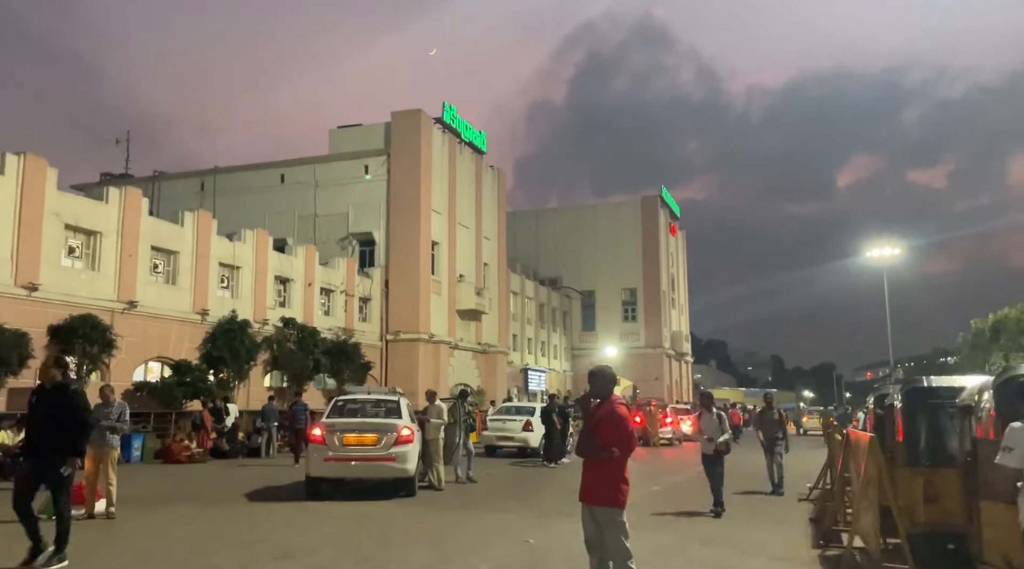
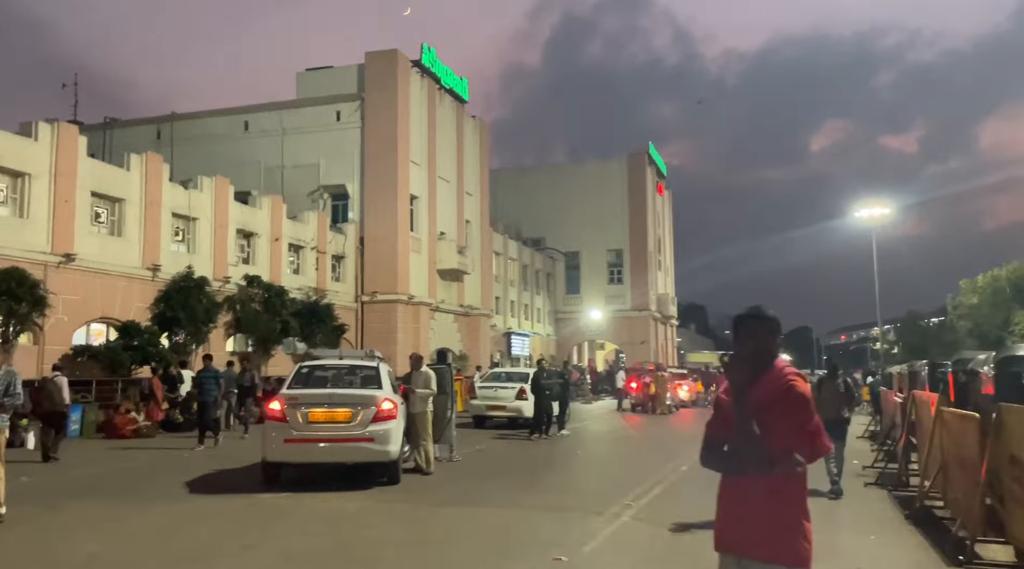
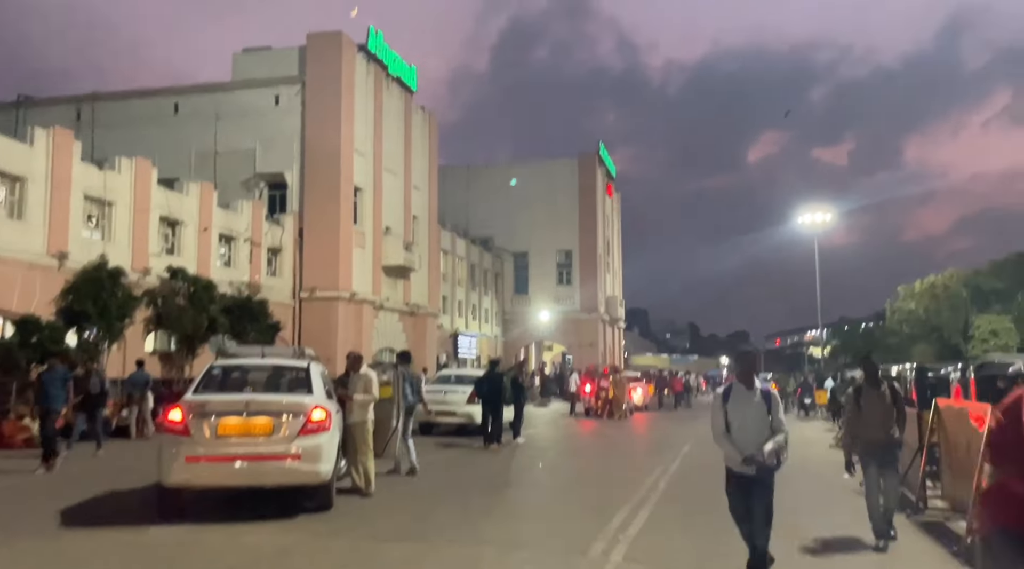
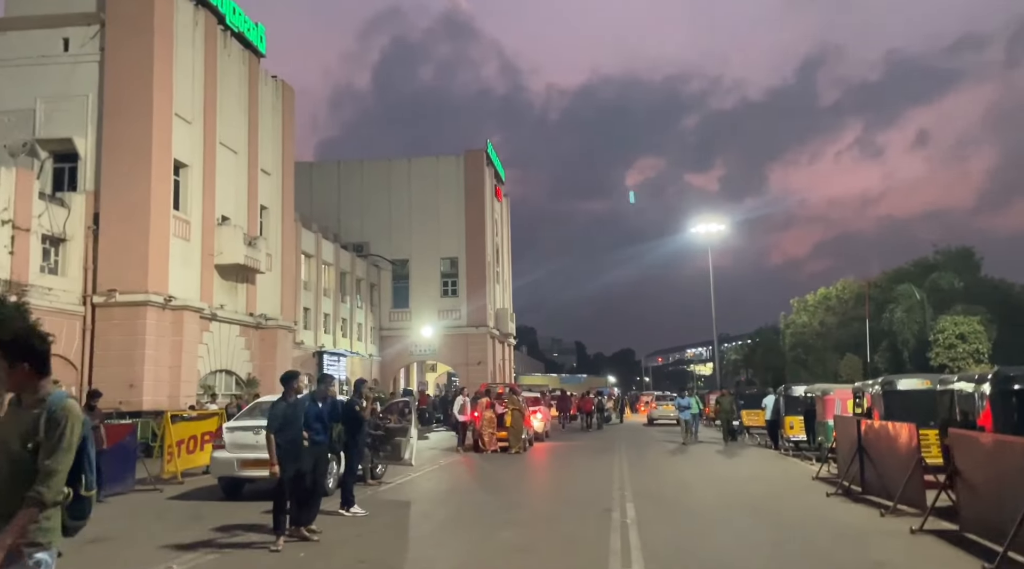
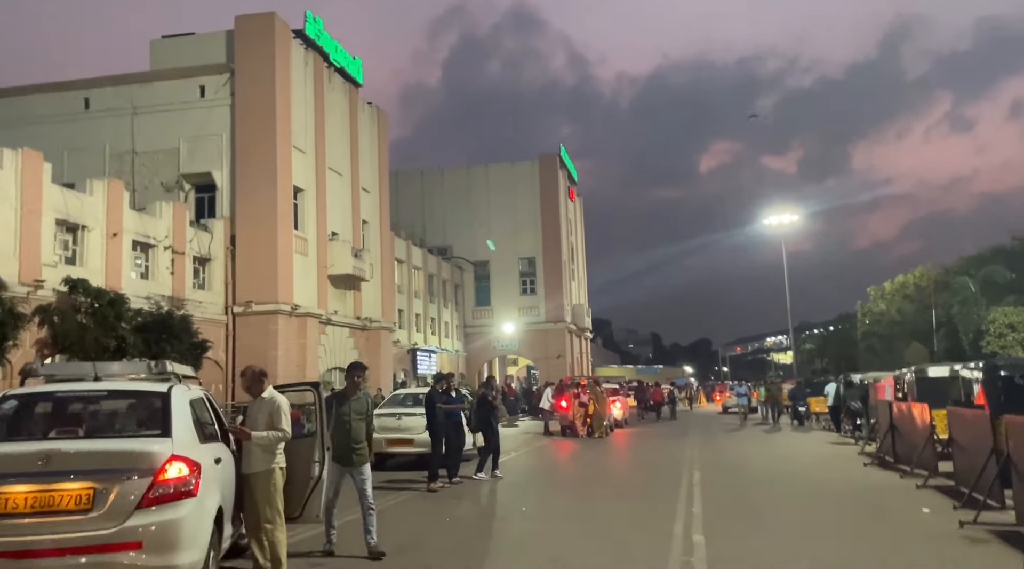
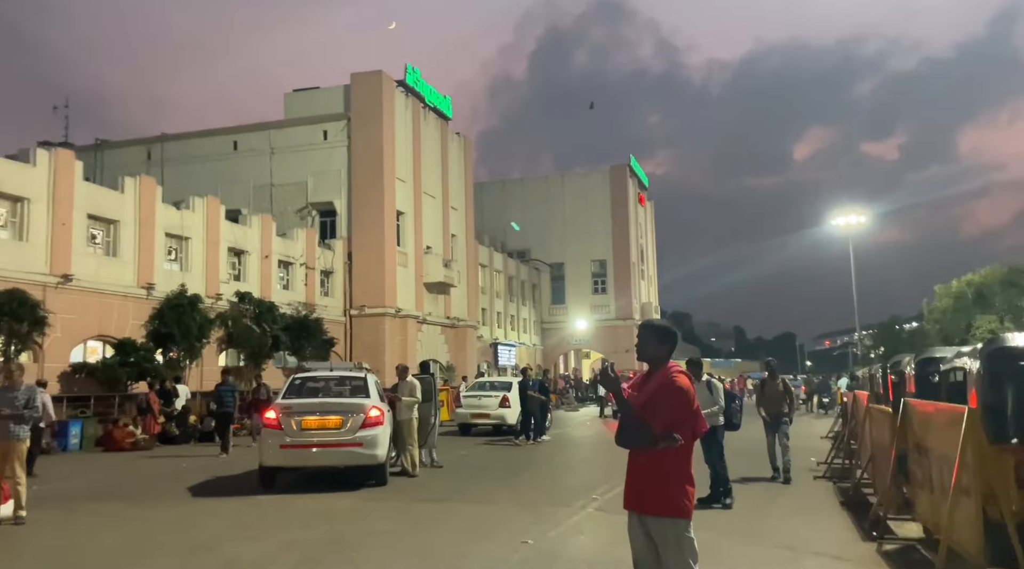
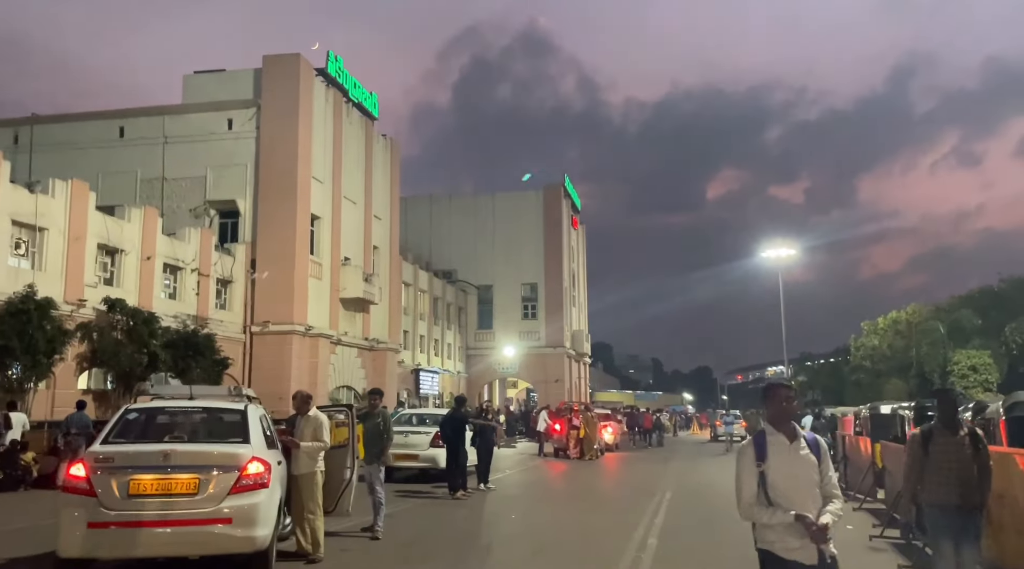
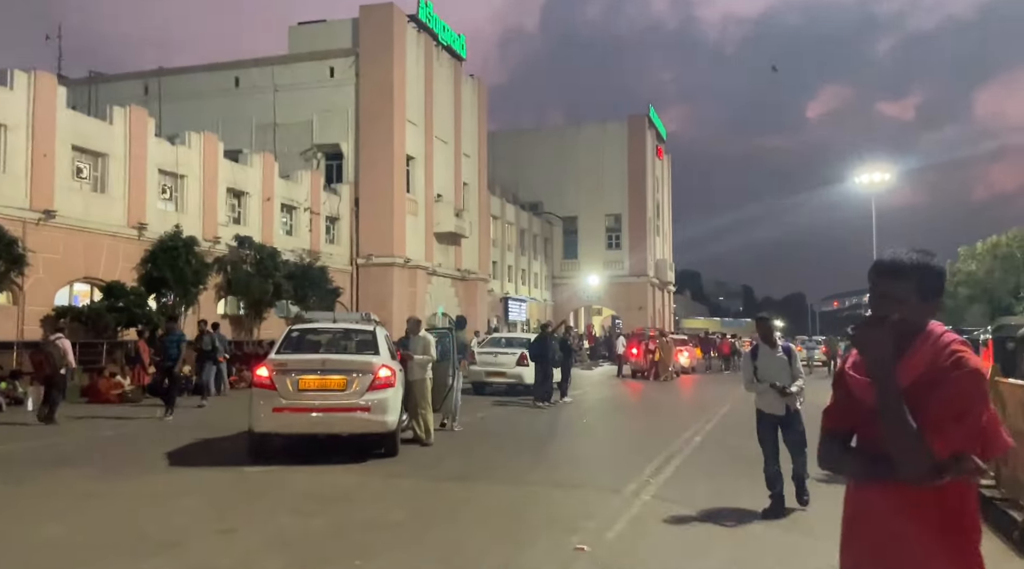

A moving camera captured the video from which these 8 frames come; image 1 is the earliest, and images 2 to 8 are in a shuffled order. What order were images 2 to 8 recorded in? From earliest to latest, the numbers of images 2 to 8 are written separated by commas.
6, 2, 8, 3, 7, 5, 4
